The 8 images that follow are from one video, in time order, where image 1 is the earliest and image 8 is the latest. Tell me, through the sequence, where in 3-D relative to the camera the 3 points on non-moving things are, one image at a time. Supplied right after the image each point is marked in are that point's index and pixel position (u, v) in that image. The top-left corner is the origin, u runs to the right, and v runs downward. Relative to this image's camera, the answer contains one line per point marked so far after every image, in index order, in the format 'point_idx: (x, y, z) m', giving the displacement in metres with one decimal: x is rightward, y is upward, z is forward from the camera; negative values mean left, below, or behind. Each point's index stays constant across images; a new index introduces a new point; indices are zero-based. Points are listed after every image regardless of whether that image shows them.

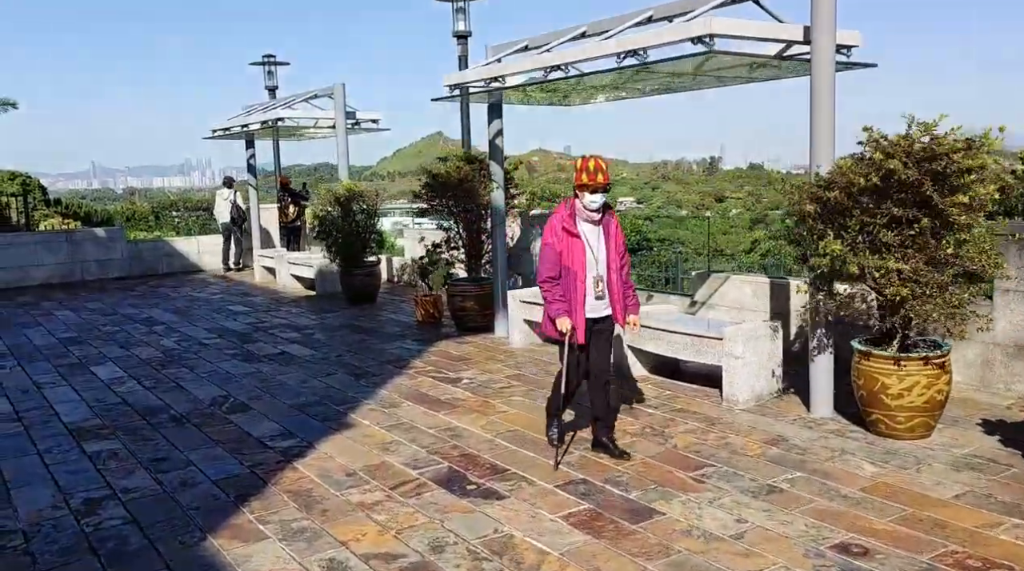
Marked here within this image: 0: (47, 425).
0: (-3.2, -1.0, +6.1) m
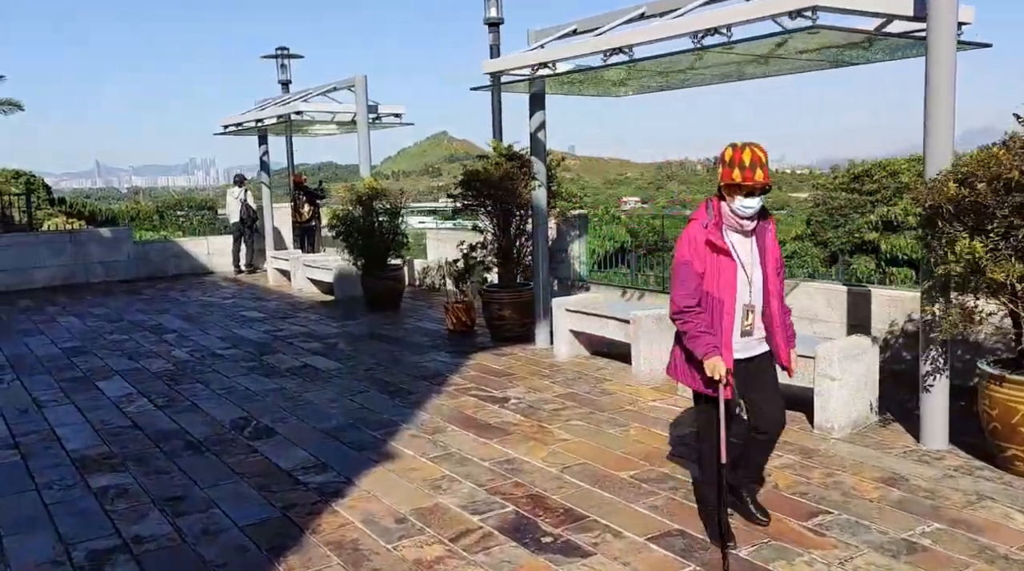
0: (-2.8, -1.0, +5.4) m
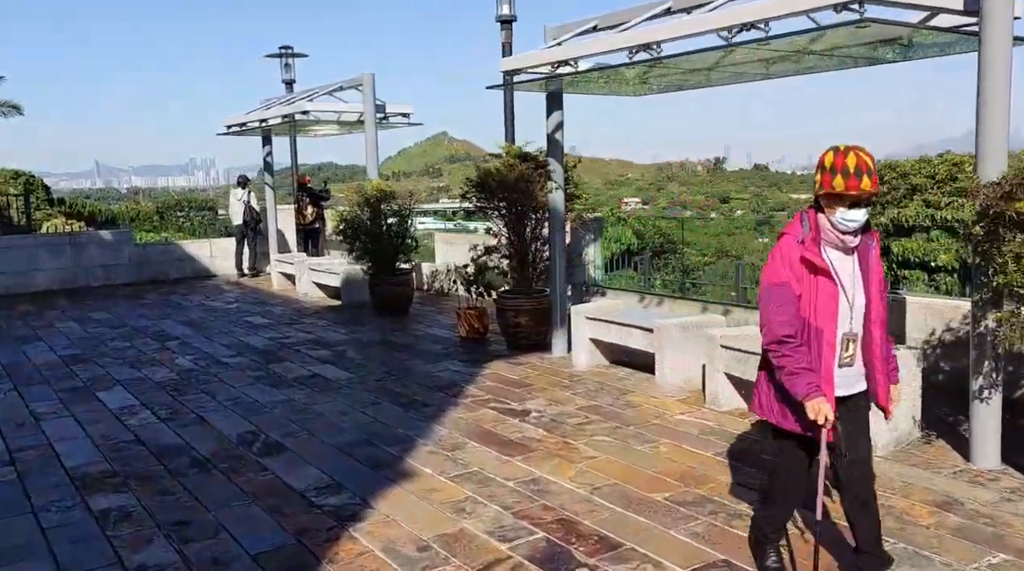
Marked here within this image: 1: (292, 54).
0: (-2.7, -1.1, +5.1) m
1: (-3.7, +3.9, +15.2) m
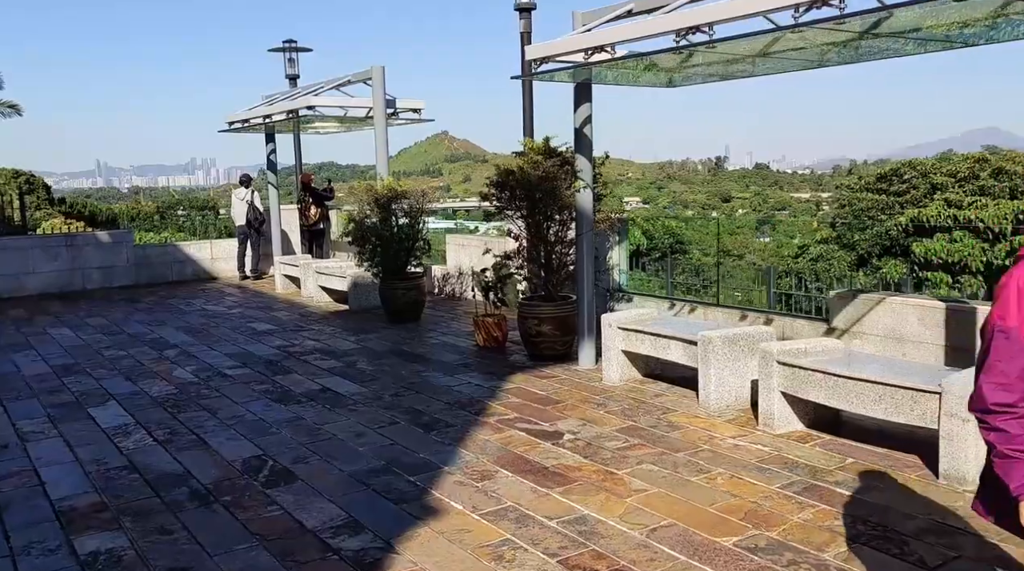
0: (-2.5, -1.1, +4.6) m
1: (-3.5, +3.9, +14.6) m
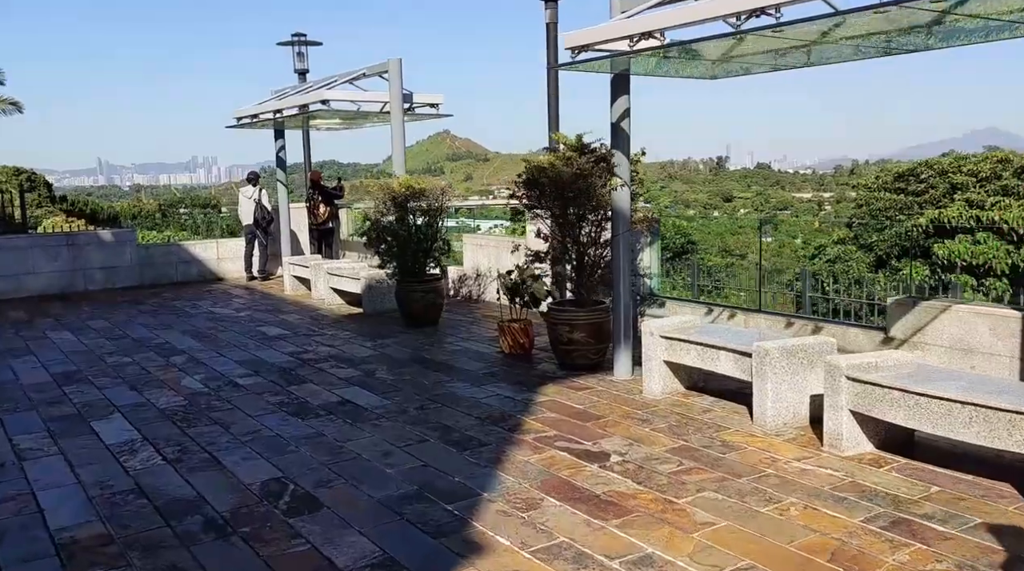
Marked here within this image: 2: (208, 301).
0: (-2.2, -1.2, +4.1) m
1: (-3.3, +3.9, +14.2) m
2: (-4.3, -0.2, +12.6) m
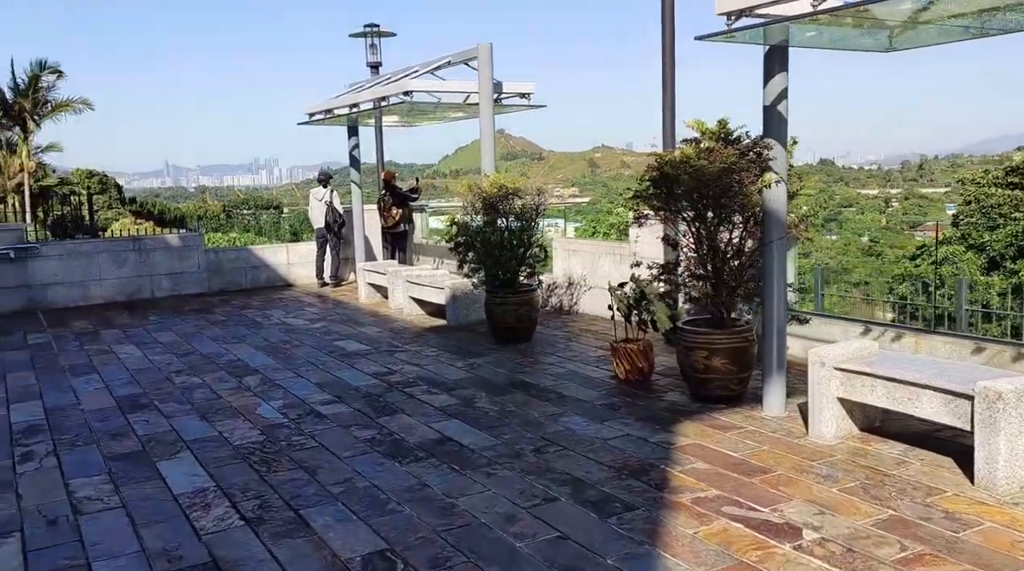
0: (-1.6, -1.3, +3.3) m
1: (-2.0, +3.8, +13.3) m
2: (-3.1, -0.3, +11.8) m
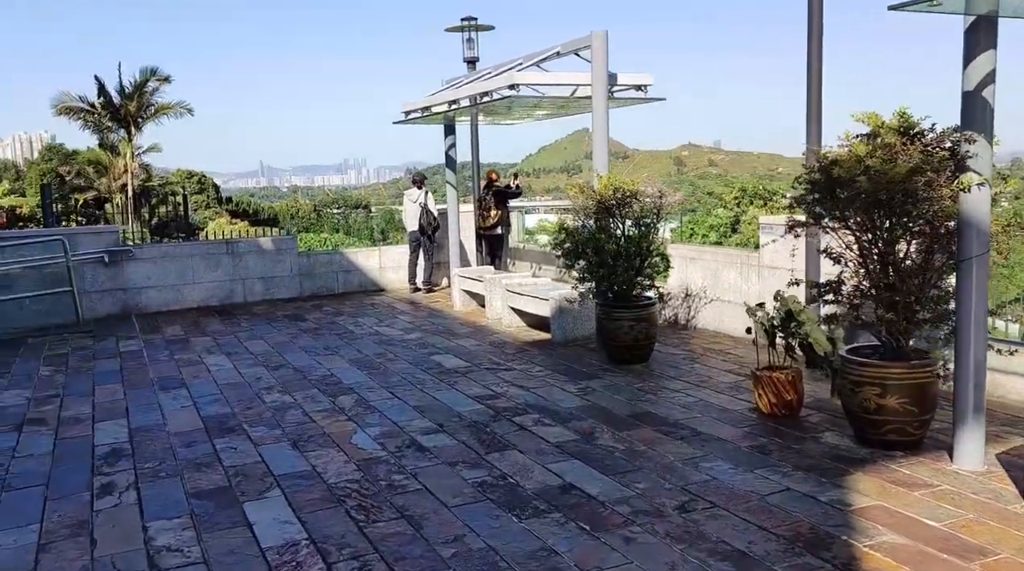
0: (-1.1, -1.4, +2.6) m
1: (-0.5, +3.7, +12.7) m
2: (-1.8, -0.4, +11.3) m
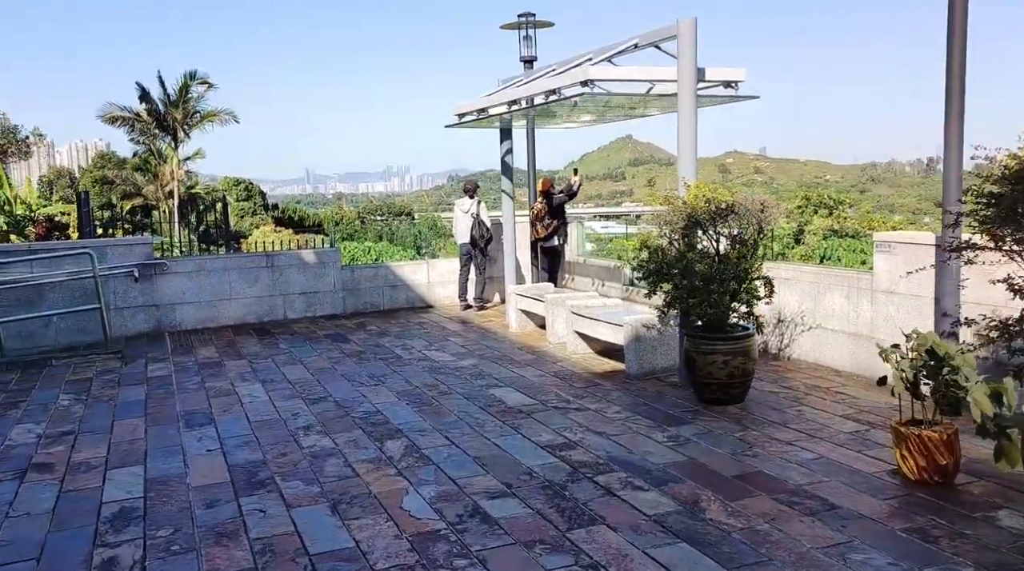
0: (-0.8, -1.5, +1.6) m
1: (+0.3, +3.4, +11.6) m
2: (-1.1, -0.6, +10.3) m
